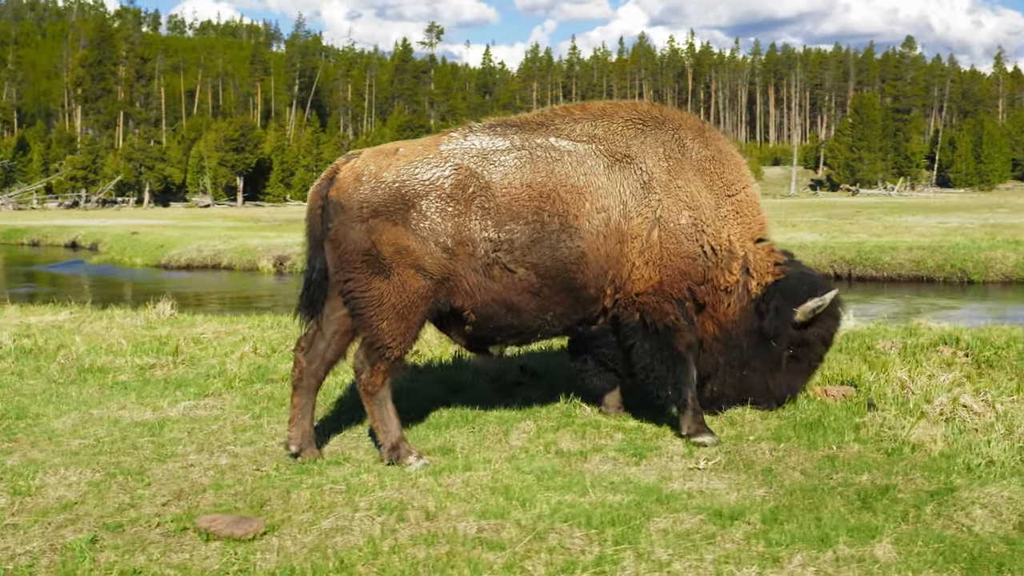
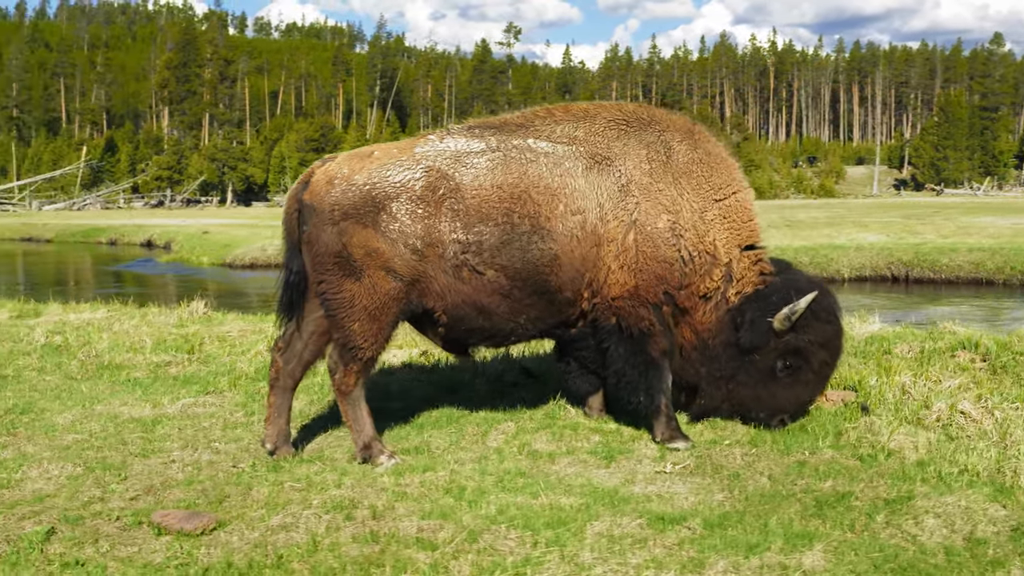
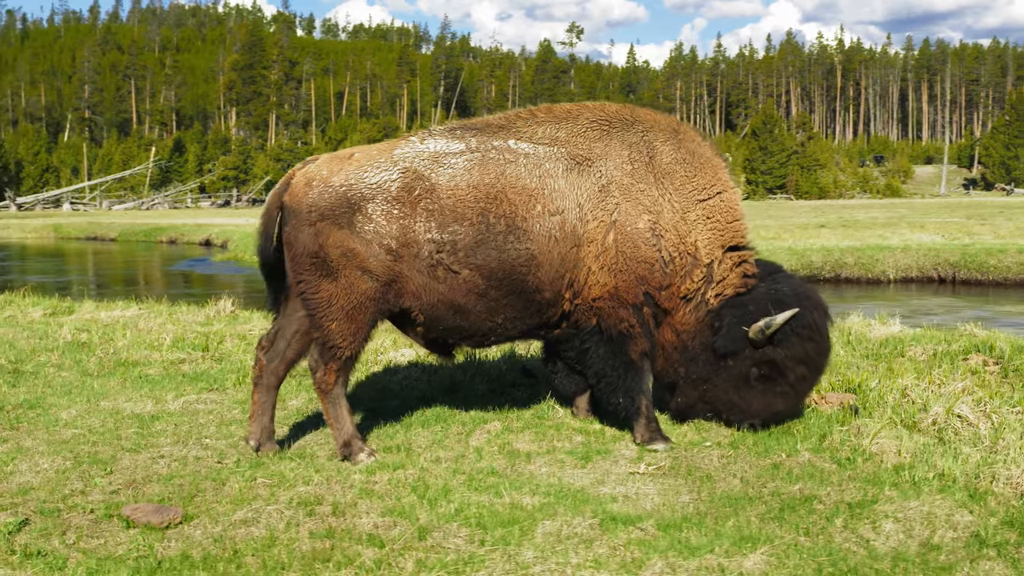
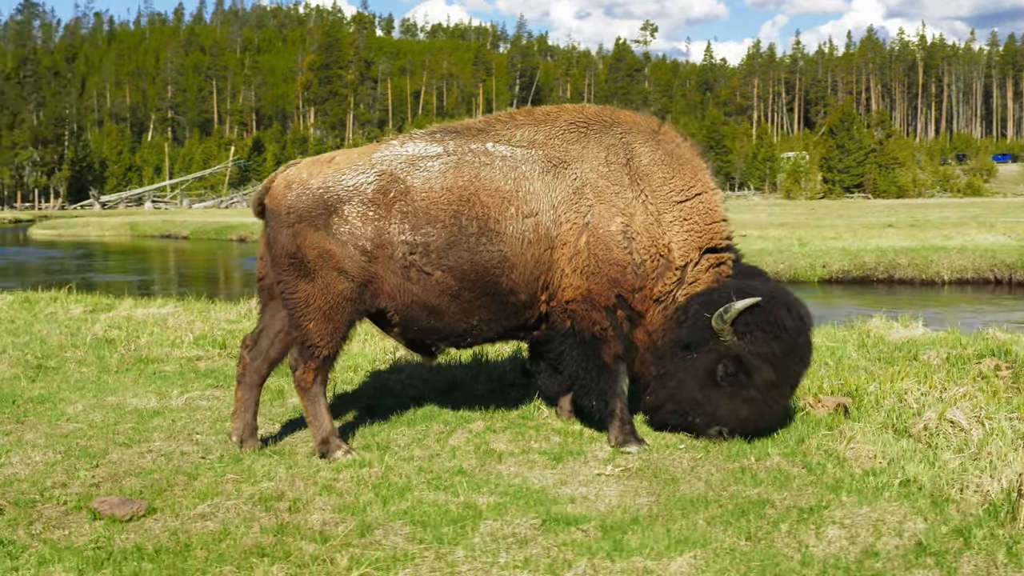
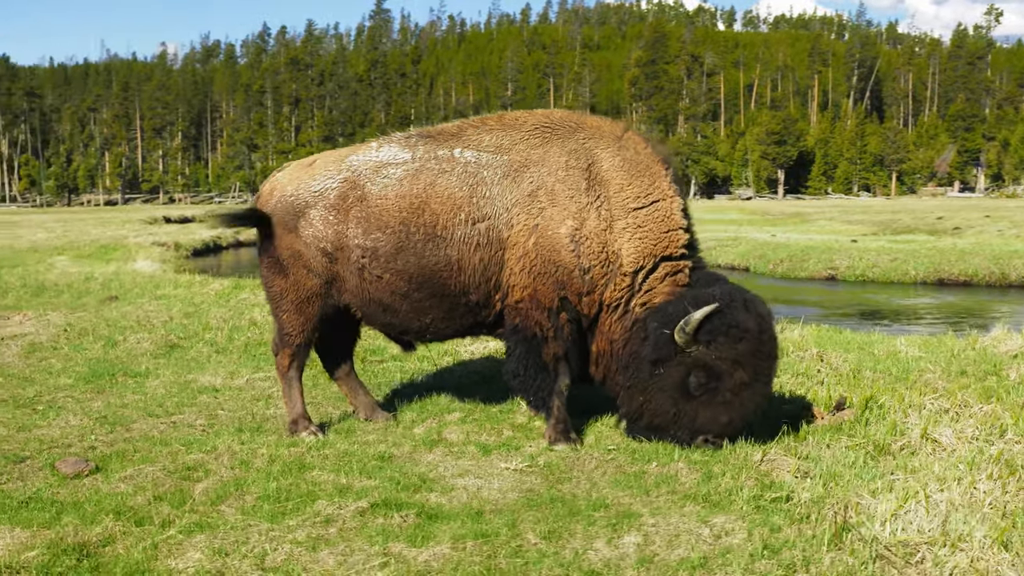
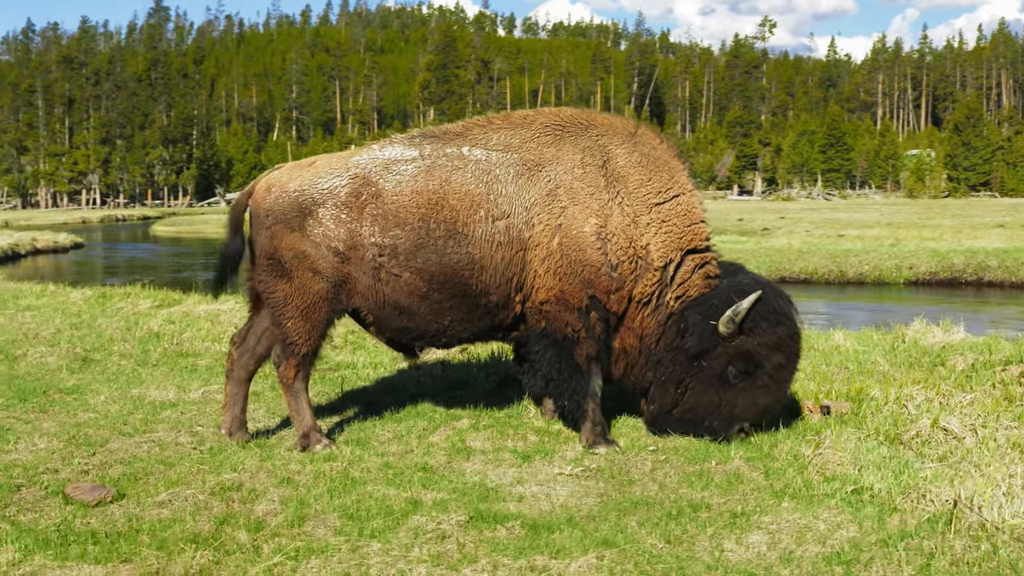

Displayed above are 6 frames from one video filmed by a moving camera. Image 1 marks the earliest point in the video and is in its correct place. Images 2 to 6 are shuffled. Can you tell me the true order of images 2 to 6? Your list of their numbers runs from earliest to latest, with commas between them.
2, 3, 4, 6, 5
